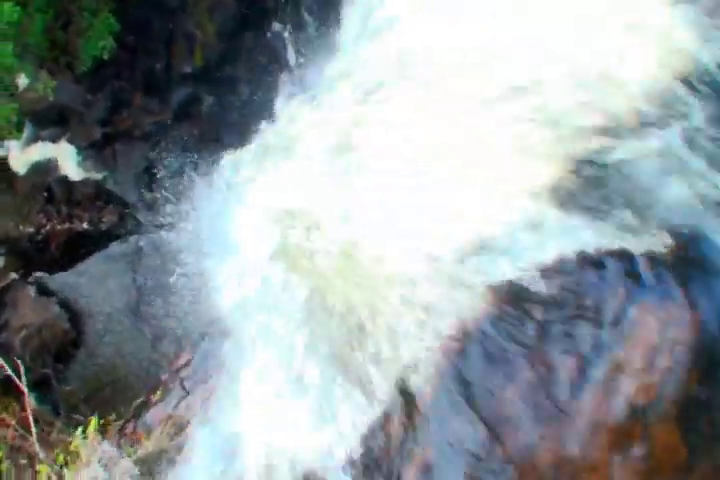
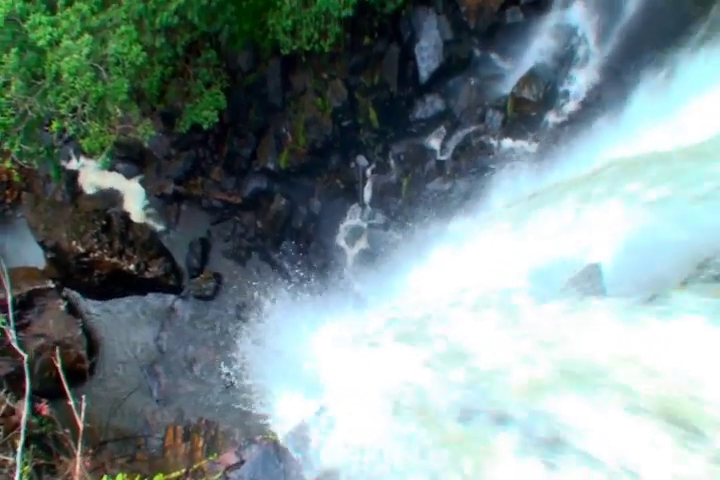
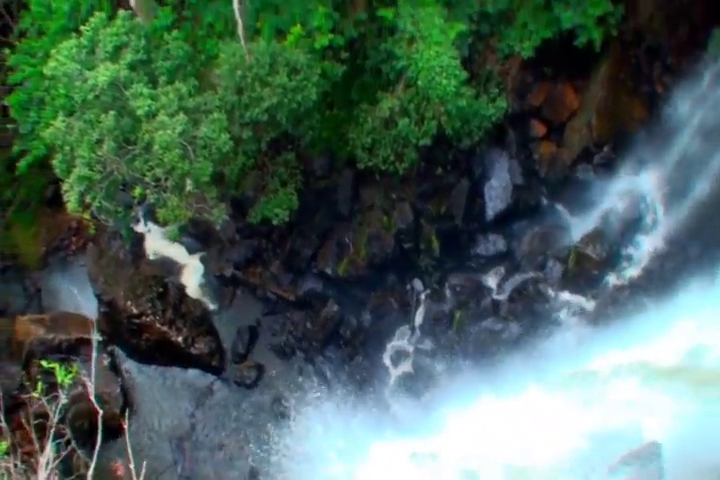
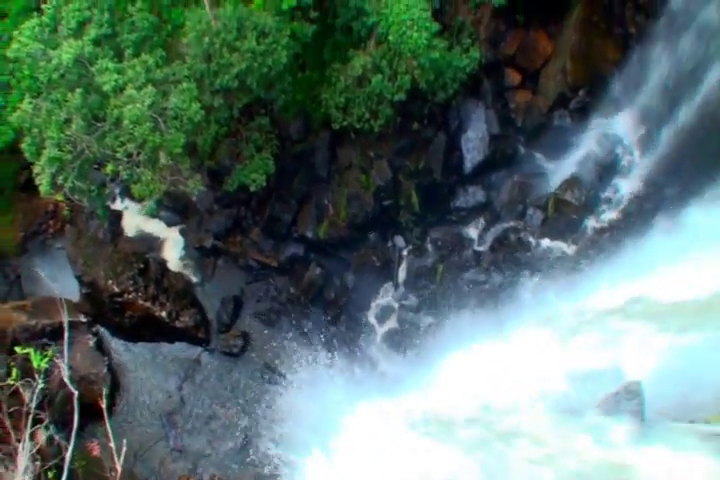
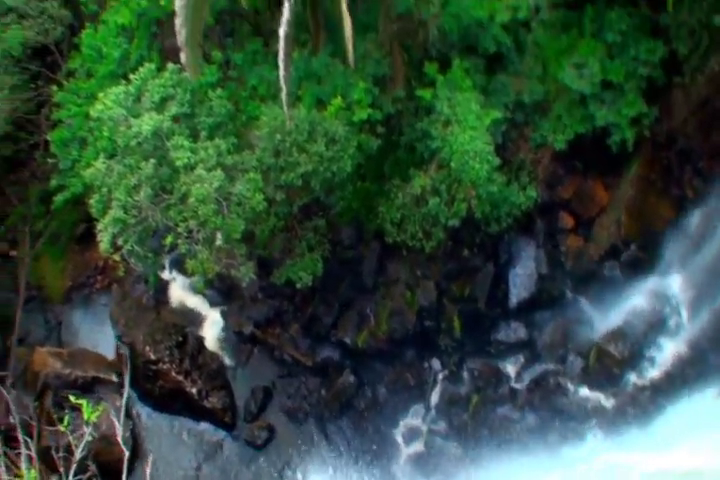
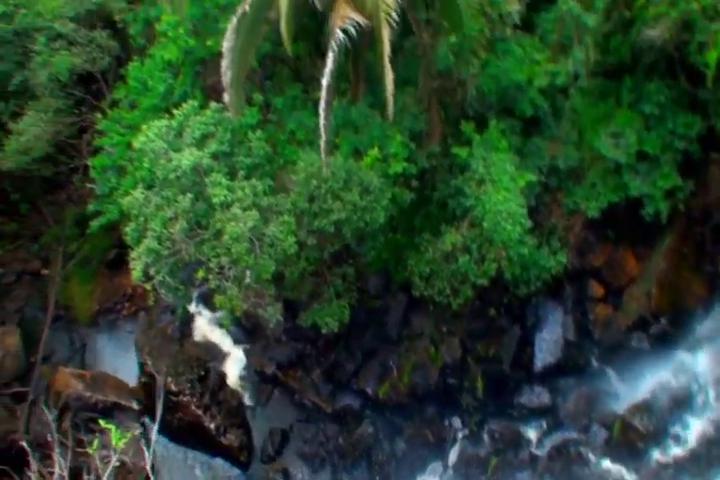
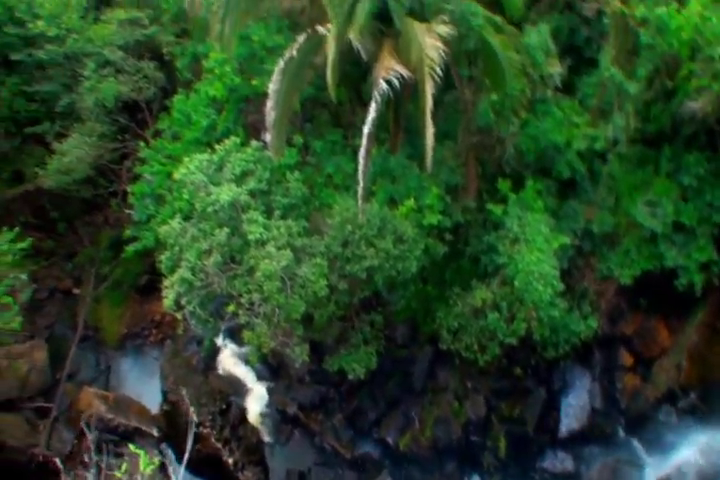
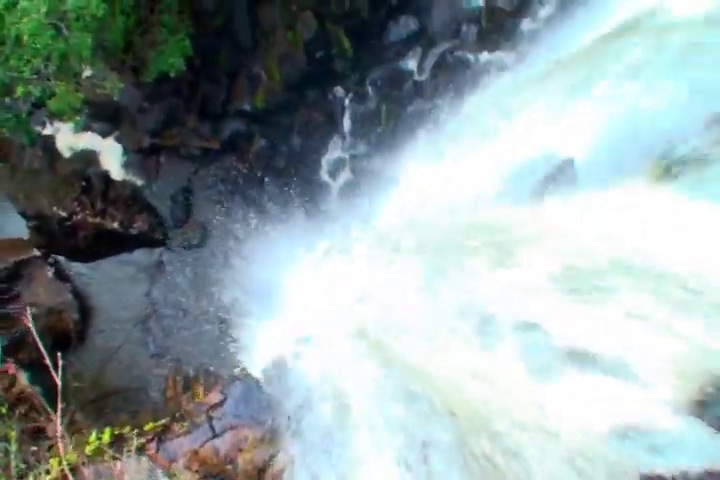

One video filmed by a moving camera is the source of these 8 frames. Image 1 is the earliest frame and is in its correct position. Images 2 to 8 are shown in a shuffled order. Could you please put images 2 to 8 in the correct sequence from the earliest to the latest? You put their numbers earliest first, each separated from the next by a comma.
8, 2, 4, 3, 5, 6, 7
